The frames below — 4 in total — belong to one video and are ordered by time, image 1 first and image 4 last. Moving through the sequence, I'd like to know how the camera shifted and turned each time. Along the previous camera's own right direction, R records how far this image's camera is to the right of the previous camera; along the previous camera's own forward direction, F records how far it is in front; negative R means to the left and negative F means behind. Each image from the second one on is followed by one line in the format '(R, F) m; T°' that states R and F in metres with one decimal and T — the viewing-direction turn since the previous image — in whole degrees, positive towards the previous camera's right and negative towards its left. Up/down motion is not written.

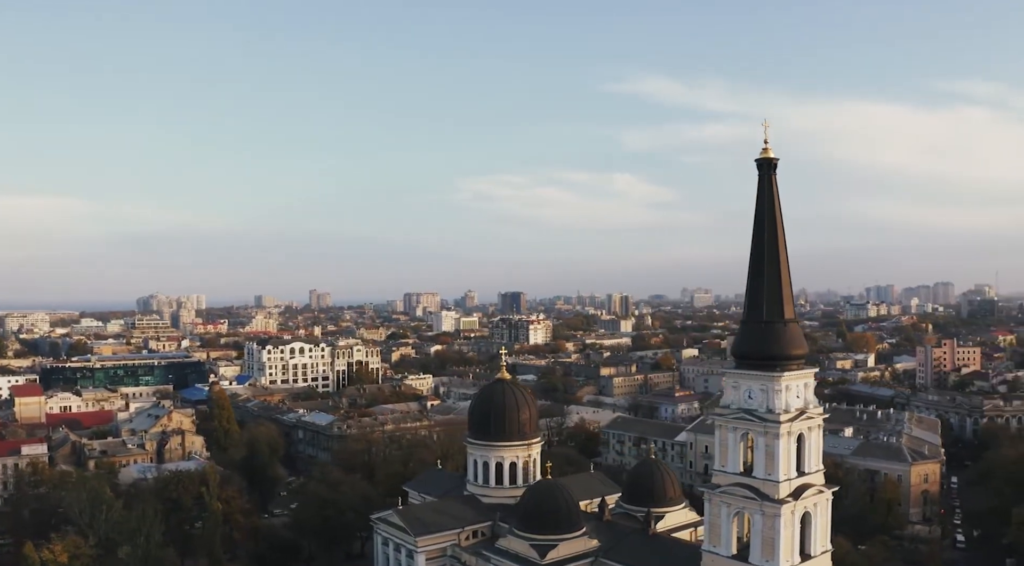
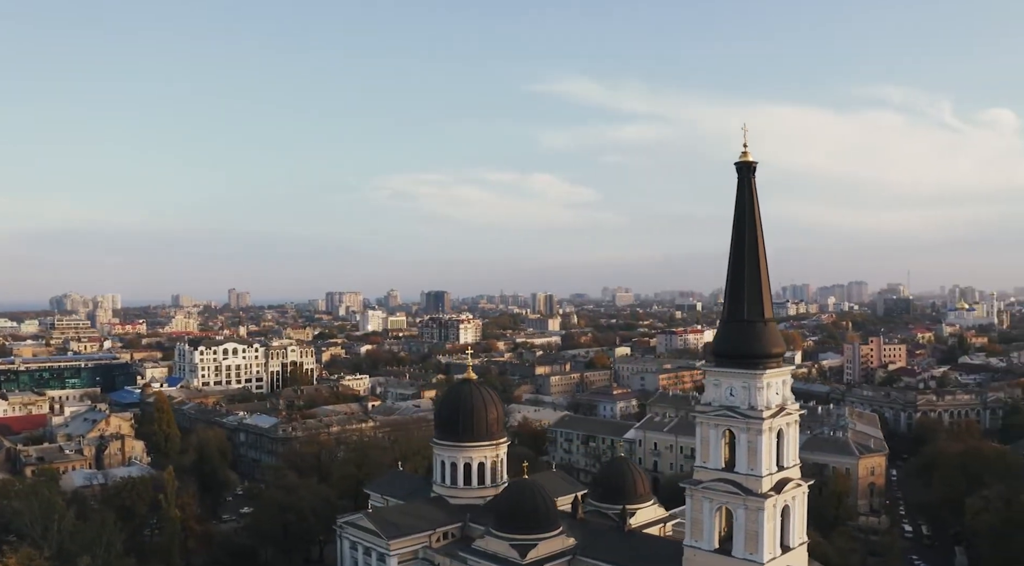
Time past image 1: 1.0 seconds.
(-1.3, +0.4) m; +5°
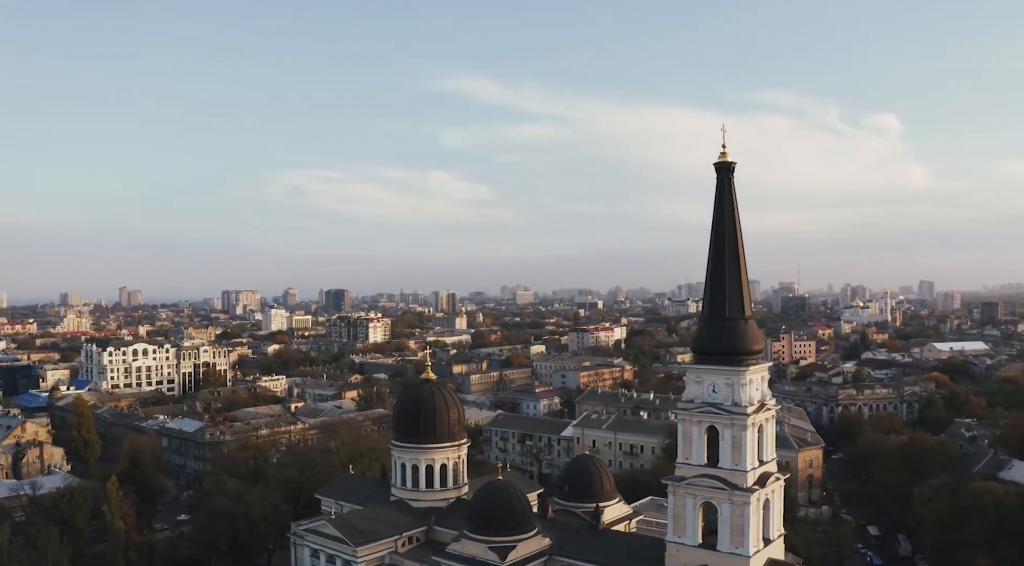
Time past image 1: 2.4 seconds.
(-1.8, +0.6) m; +6°
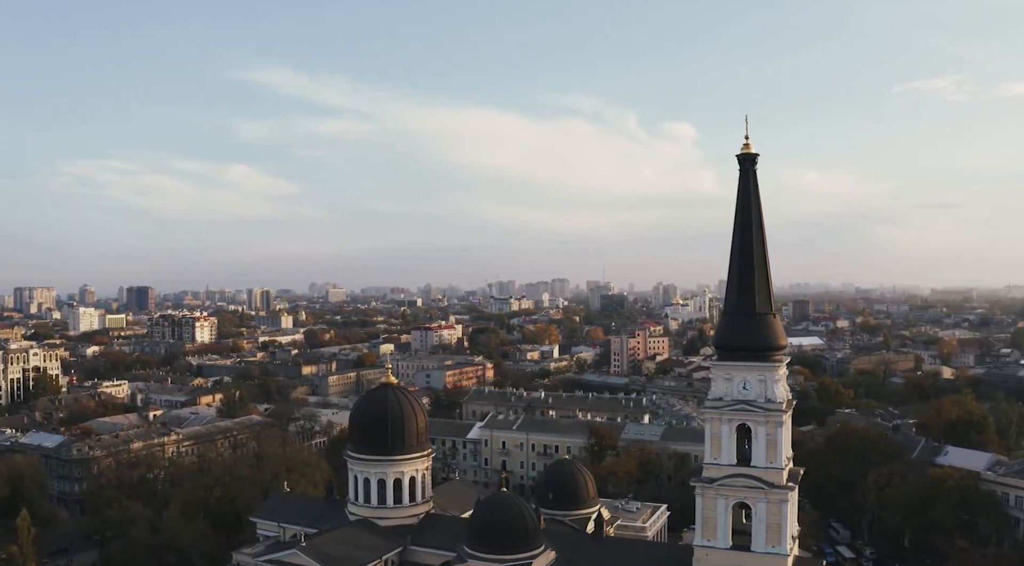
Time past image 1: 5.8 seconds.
(-4.2, +2.5) m; +11°
